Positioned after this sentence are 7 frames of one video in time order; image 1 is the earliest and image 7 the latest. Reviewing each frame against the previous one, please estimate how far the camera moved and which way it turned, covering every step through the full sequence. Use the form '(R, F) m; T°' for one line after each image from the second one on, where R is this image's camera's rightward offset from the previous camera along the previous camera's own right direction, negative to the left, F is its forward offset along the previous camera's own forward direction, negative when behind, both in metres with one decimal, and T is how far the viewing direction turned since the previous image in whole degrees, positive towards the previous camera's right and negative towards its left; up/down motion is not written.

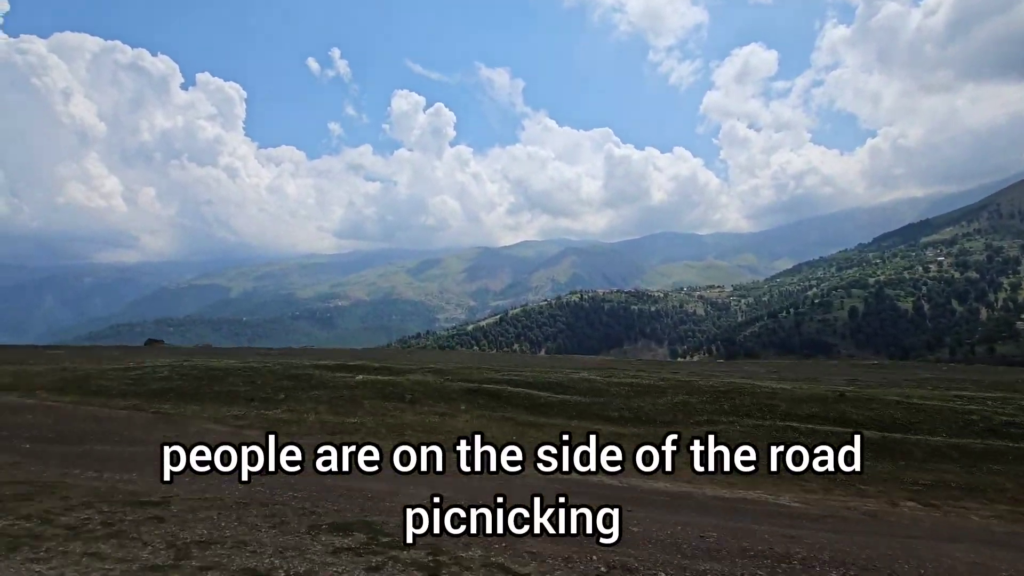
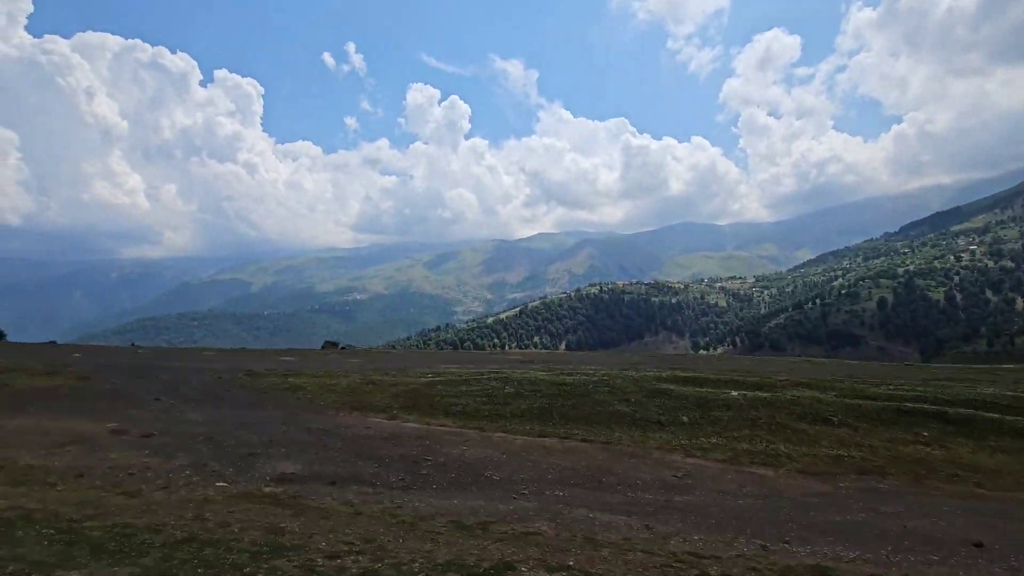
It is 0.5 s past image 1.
(-1.9, +0.7) m; -2°
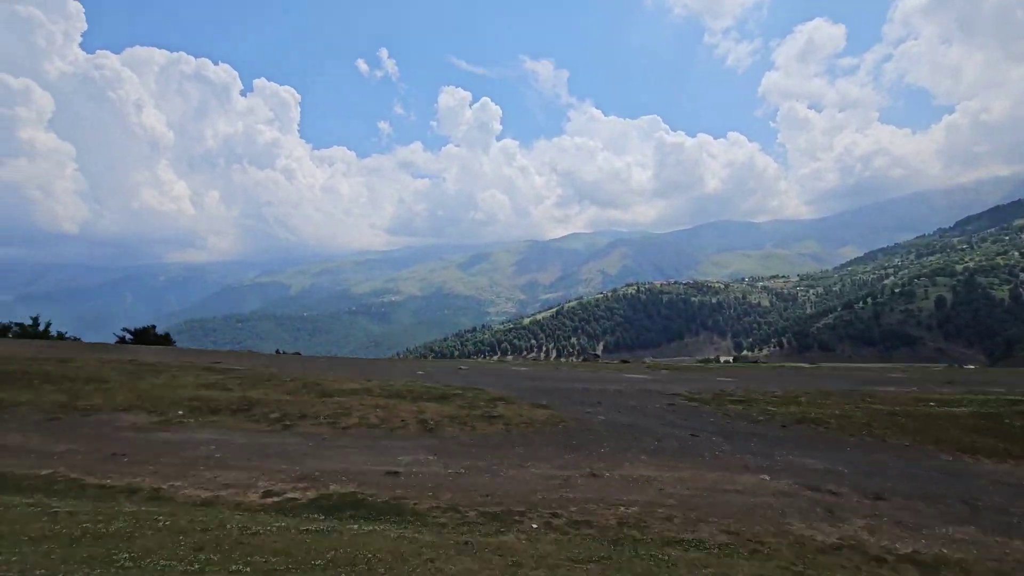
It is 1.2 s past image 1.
(-2.2, +1.0) m; -3°
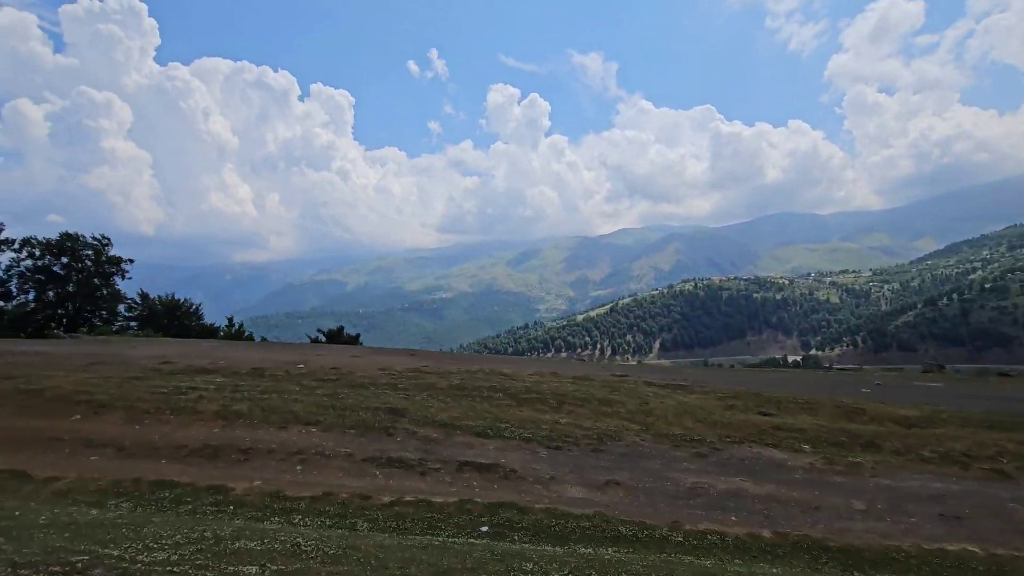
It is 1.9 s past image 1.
(-1.8, +1.7) m; -5°
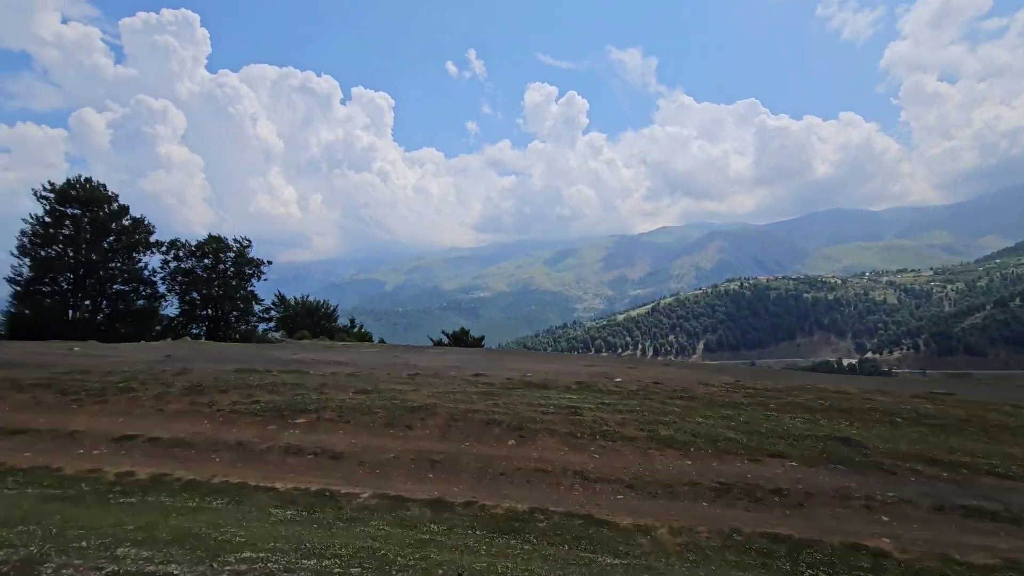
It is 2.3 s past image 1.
(-1.0, +1.3) m; -4°
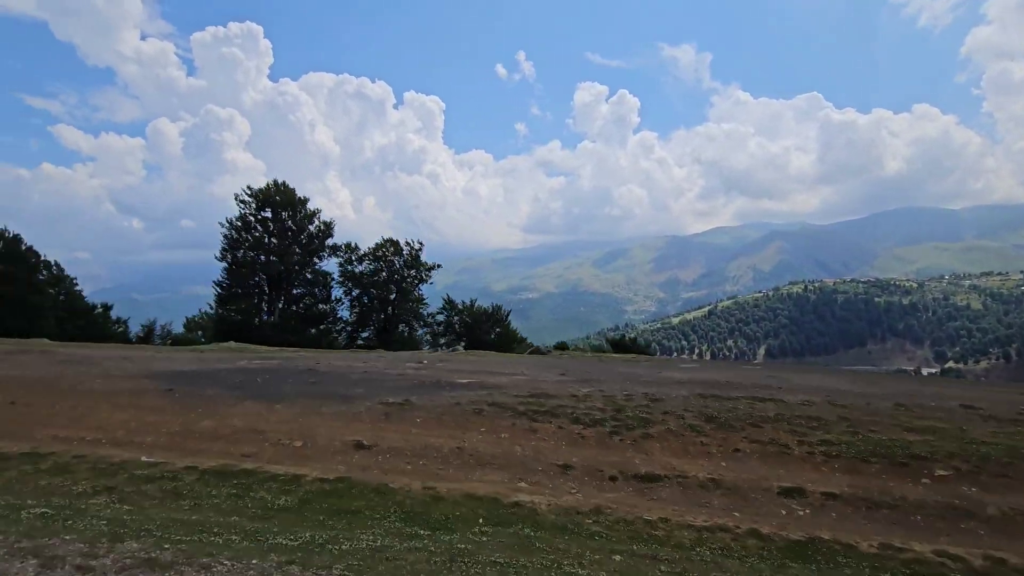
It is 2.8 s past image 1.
(-2.0, +0.3) m; -5°
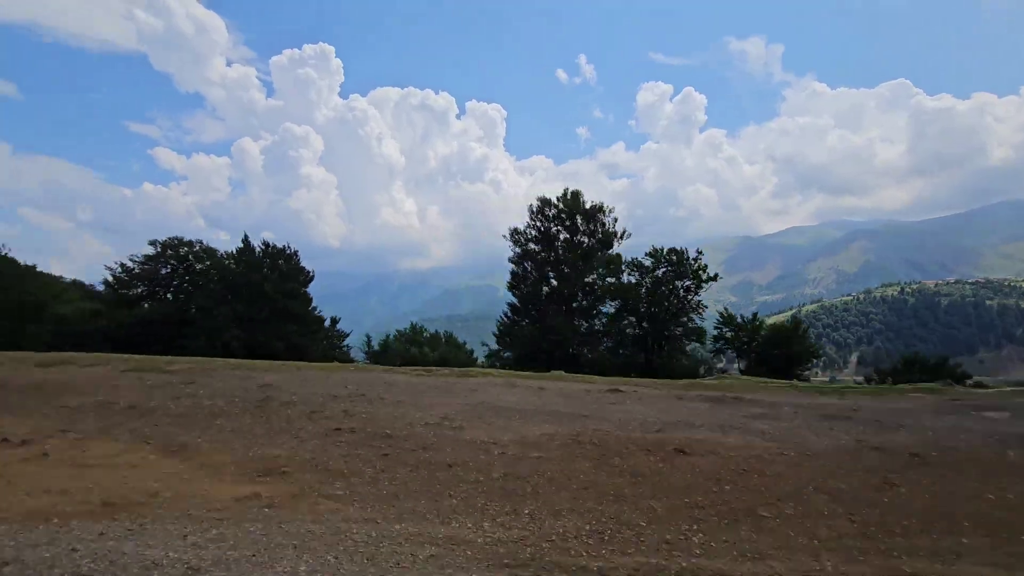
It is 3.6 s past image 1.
(-3.1, +0.5) m; -7°
